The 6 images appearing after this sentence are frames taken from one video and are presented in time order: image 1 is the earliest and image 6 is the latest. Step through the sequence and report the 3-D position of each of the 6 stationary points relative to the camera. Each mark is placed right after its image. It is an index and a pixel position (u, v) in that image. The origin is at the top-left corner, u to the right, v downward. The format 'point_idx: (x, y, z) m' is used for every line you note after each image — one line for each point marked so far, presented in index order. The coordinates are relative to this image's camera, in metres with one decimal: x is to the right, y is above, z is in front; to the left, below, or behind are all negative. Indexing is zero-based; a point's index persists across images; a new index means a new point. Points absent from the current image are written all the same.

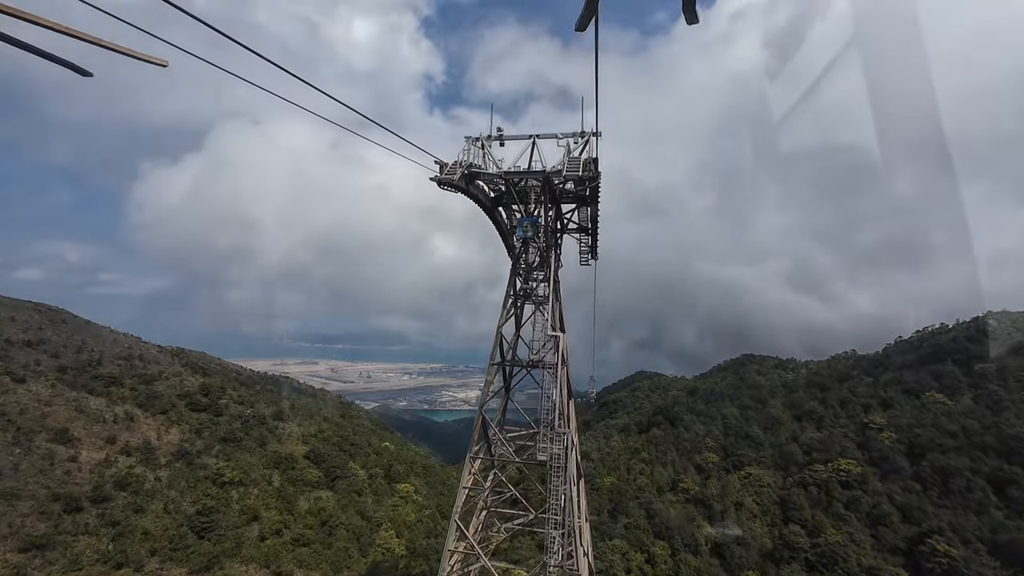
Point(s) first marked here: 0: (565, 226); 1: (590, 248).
0: (+1.5, +1.8, +14.4) m
1: (+2.7, +1.5, +18.1) m
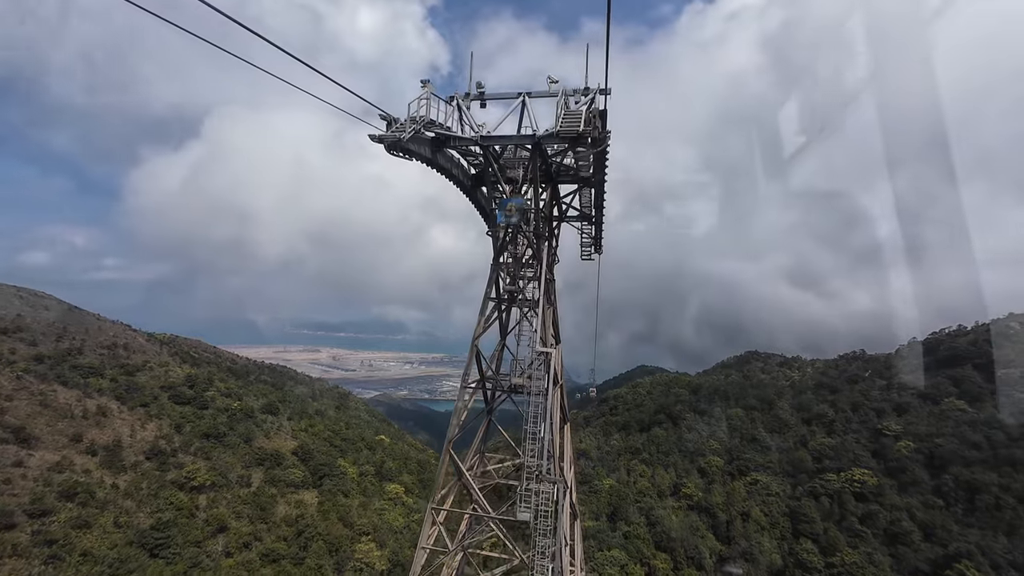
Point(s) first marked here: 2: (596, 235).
0: (+1.2, +1.8, +12.3) m
1: (+2.5, +1.6, +16.0) m
2: (+2.6, +1.7, +16.0) m
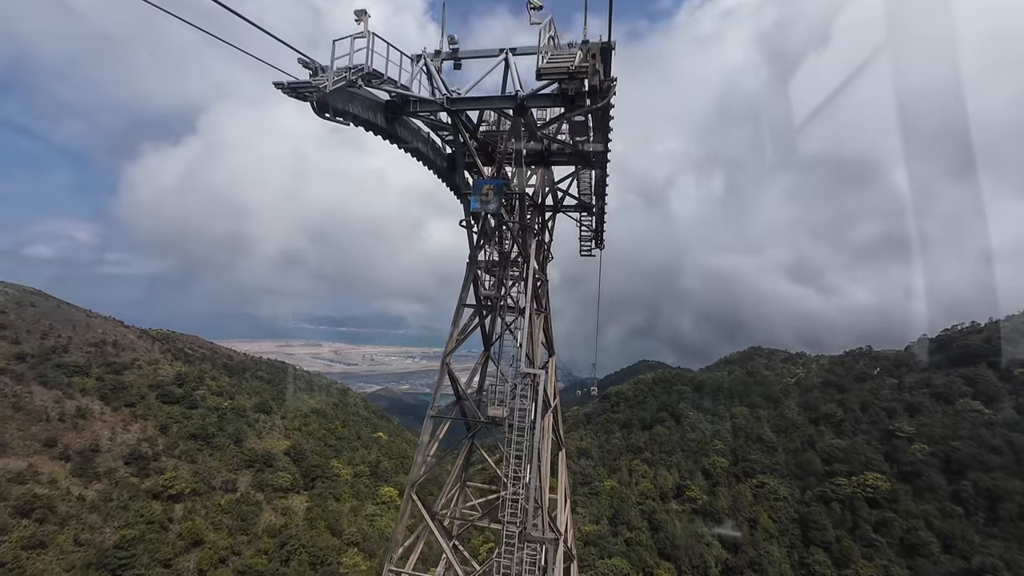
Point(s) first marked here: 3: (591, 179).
0: (+1.0, +1.8, +10.8) m
1: (+2.3, +1.6, +14.5) m
2: (+2.4, +1.7, +14.5) m
3: (+1.9, +2.7, +12.2) m
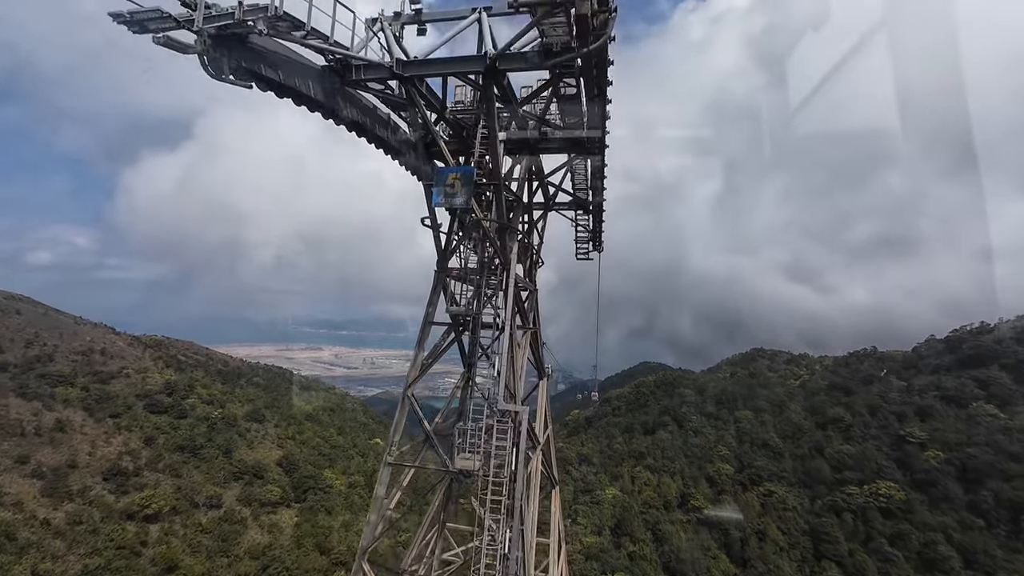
0: (+0.8, +1.7, +9.6) m
1: (+2.0, +1.4, +13.3) m
2: (+2.1, +1.6, +13.3) m
3: (+1.6, +2.5, +11.0) m
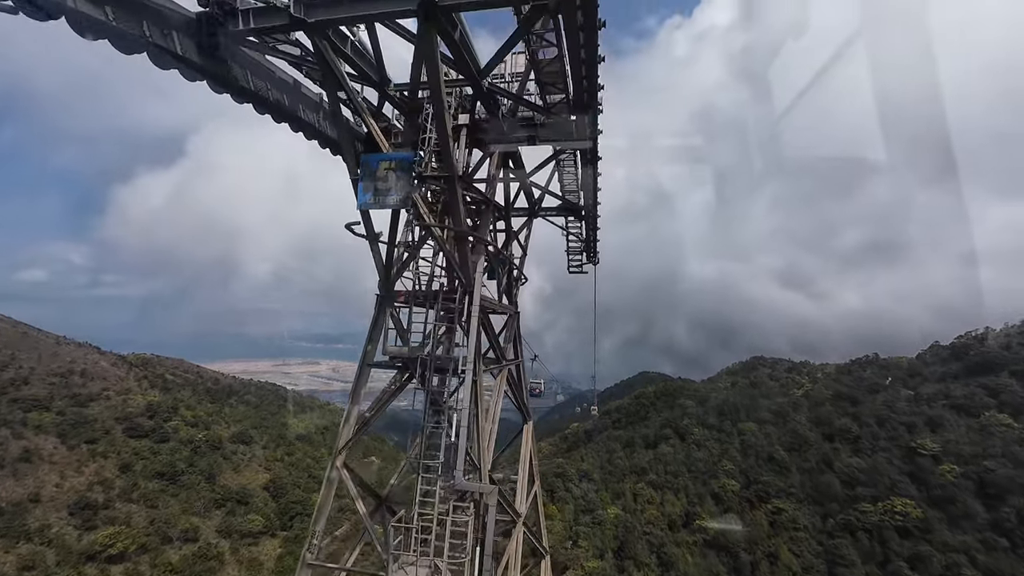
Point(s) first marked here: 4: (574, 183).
0: (+0.5, +1.4, +8.3) m
1: (+1.7, +1.1, +11.9) m
2: (+1.8, +1.2, +11.9) m
3: (+1.3, +2.2, +9.7) m
4: (+1.3, +2.0, +9.9) m
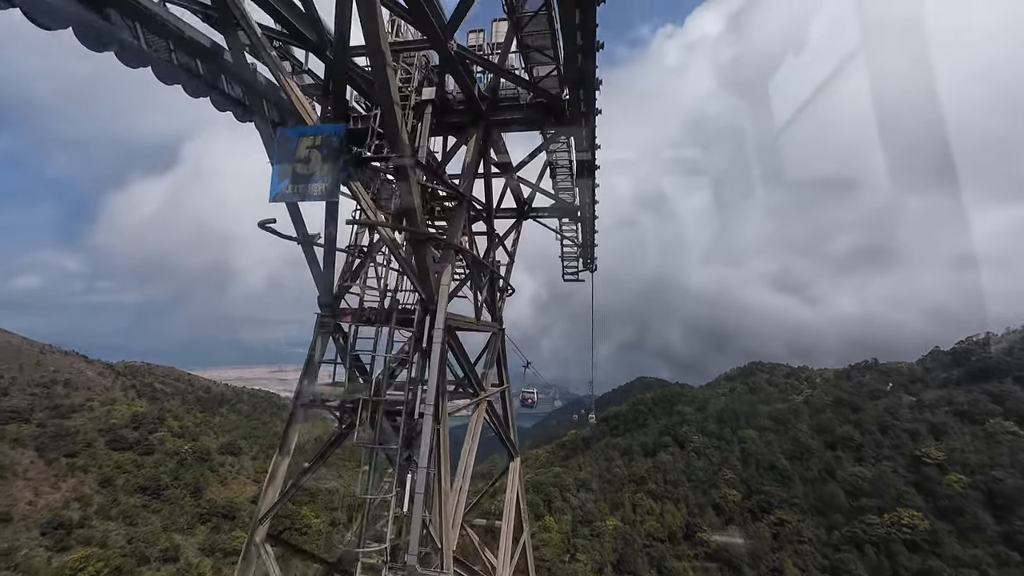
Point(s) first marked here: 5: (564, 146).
0: (+0.3, +1.2, +7.4) m
1: (+1.5, +0.9, +11.1) m
2: (+1.6, +1.0, +11.1) m
3: (+1.1, +2.0, +8.8) m
4: (+1.1, +1.8, +9.1) m
5: (+0.8, +1.8, +7.4) m
